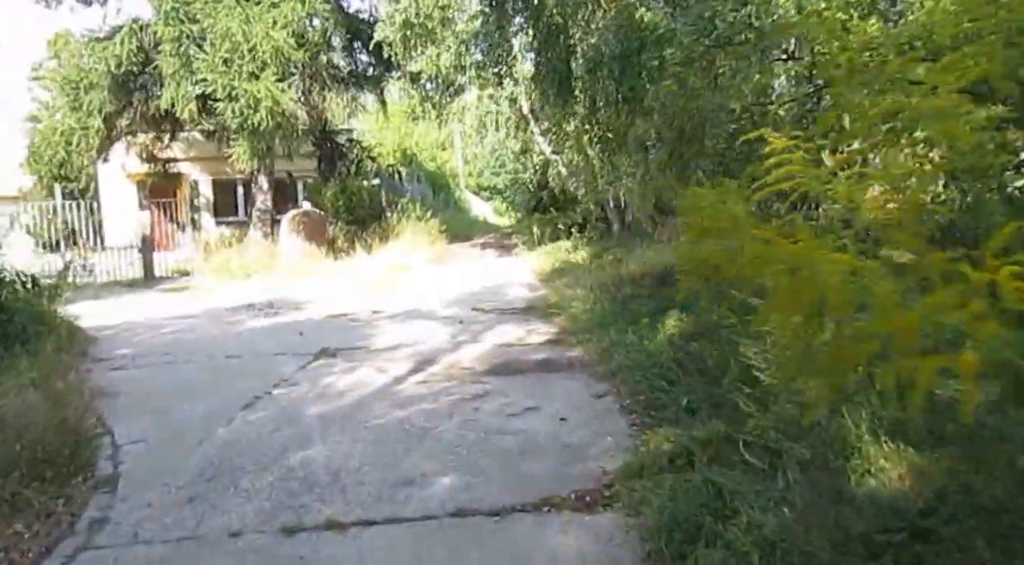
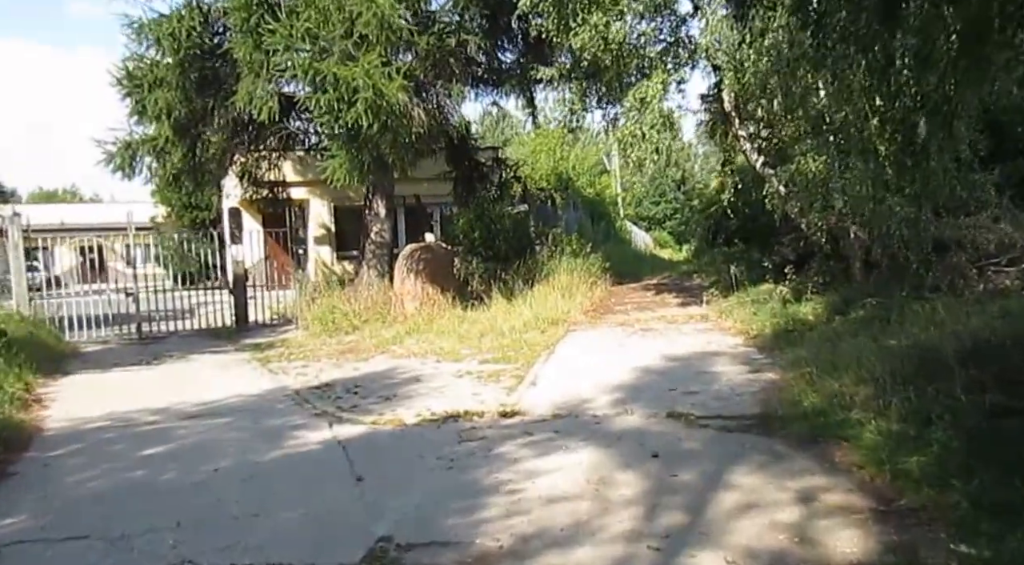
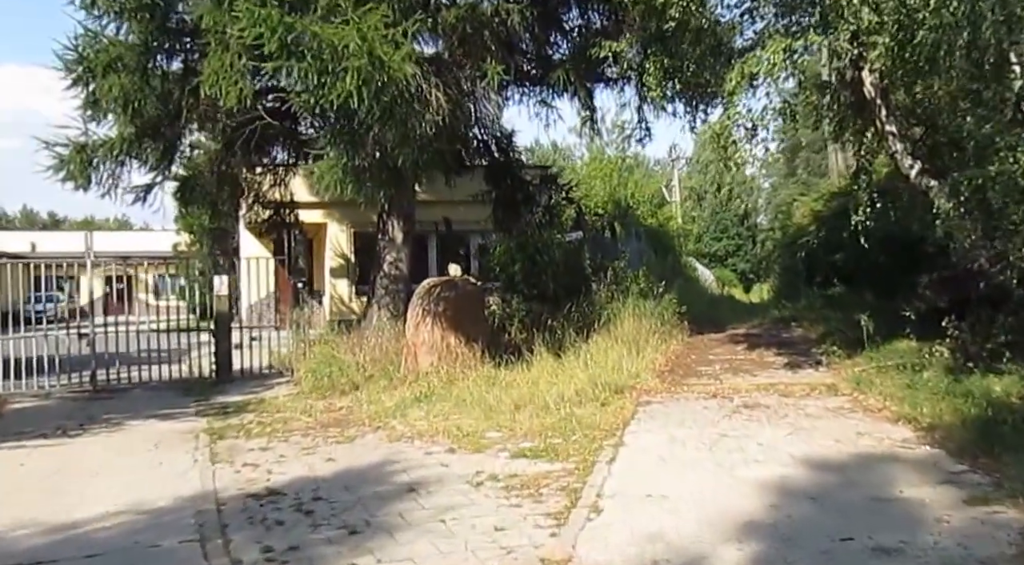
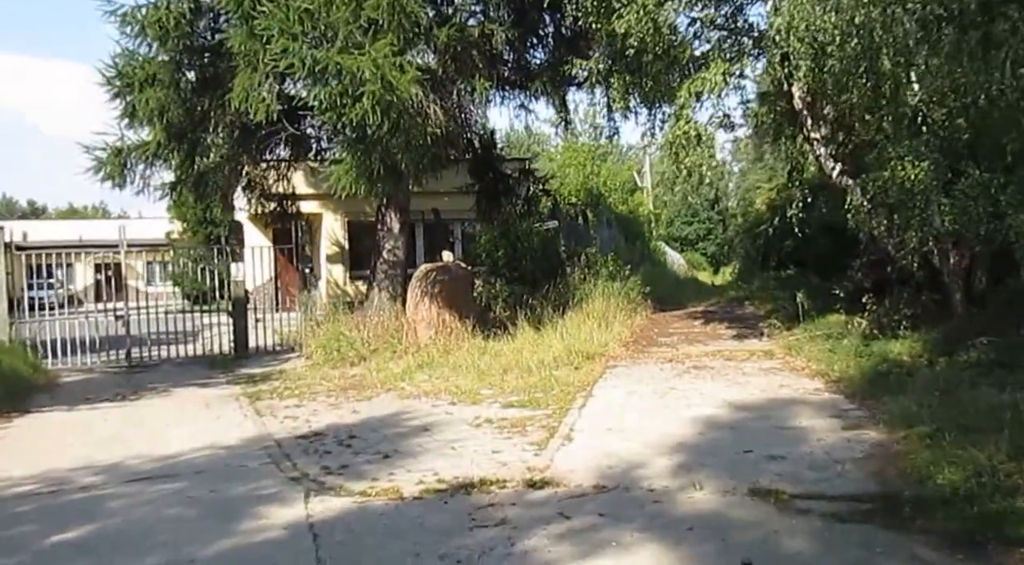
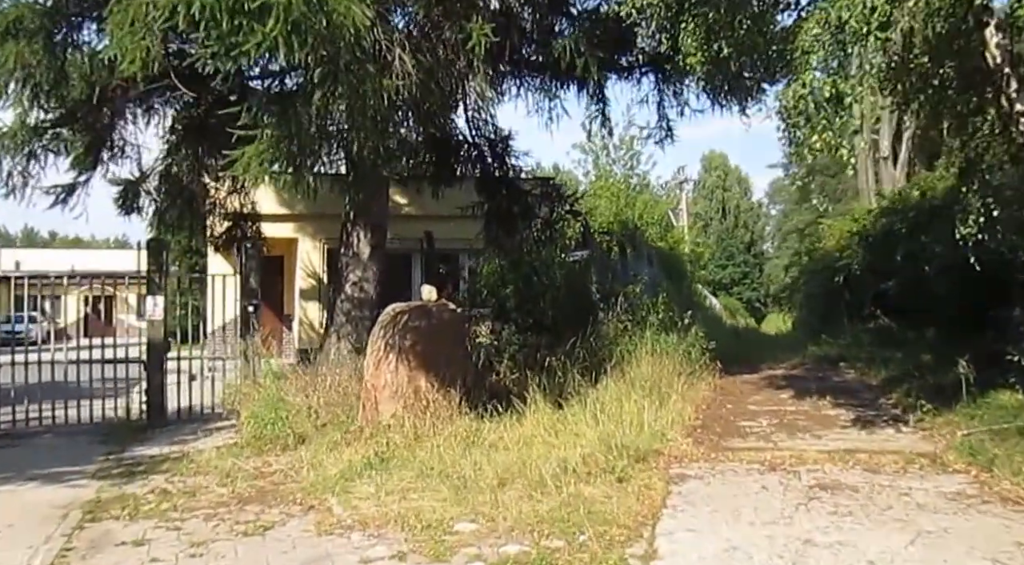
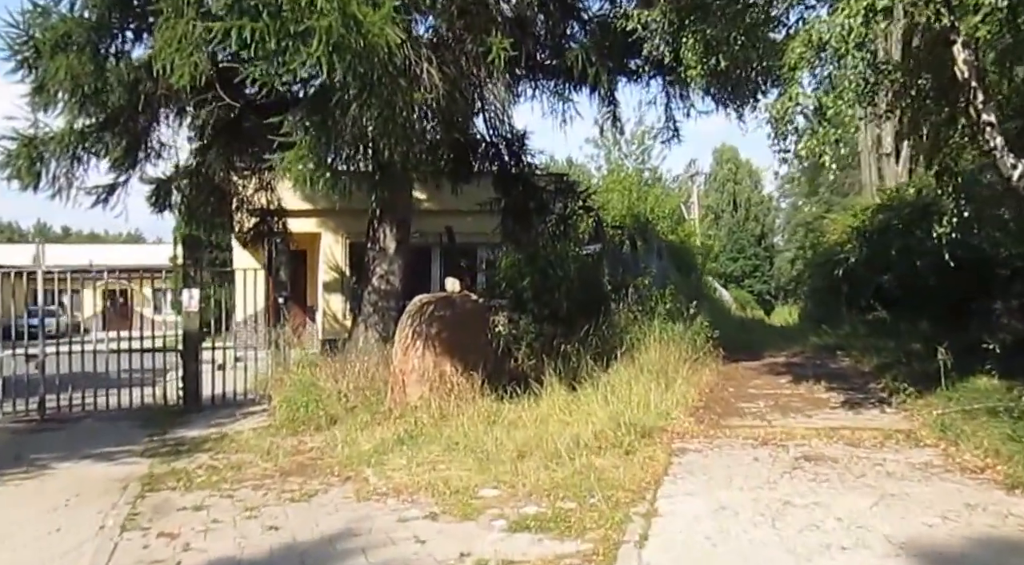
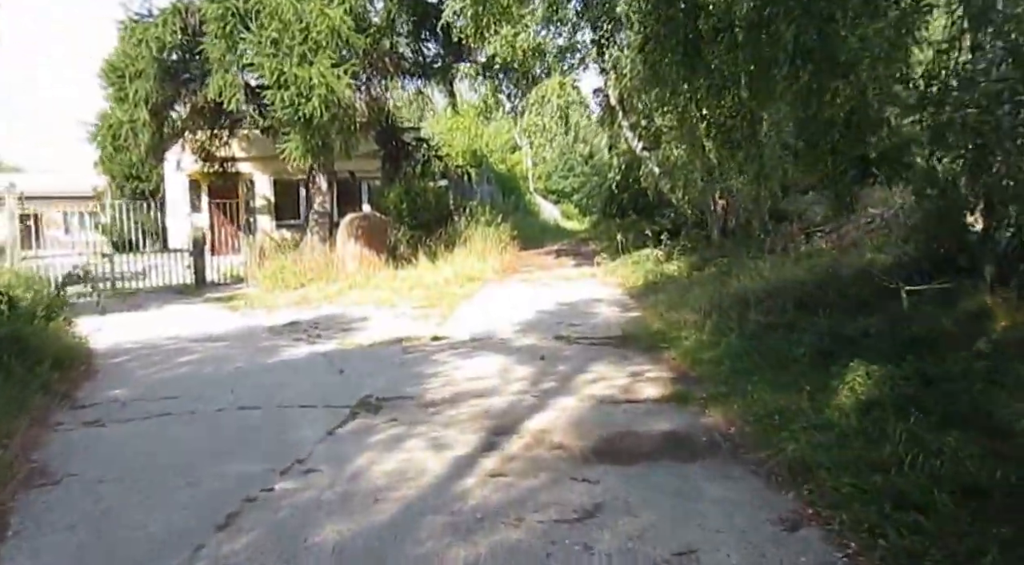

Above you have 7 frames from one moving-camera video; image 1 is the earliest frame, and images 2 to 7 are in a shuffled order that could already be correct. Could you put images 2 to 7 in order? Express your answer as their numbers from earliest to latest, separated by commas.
7, 2, 4, 3, 6, 5
